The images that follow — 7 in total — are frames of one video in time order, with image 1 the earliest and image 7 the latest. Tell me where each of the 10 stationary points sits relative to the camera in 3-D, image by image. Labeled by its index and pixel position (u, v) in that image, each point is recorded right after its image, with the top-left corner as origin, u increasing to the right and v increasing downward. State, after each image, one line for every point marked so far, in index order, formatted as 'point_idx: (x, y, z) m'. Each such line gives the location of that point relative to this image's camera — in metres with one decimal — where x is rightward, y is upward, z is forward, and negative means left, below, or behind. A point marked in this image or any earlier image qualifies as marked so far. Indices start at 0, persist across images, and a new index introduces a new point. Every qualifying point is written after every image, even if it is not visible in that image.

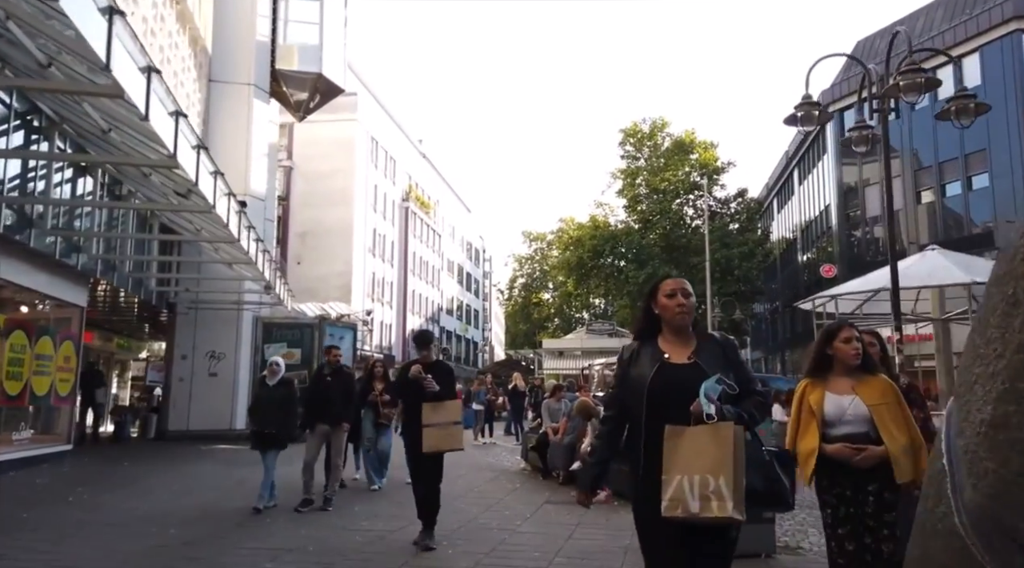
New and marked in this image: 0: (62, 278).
0: (-8.0, +0.1, +14.4) m
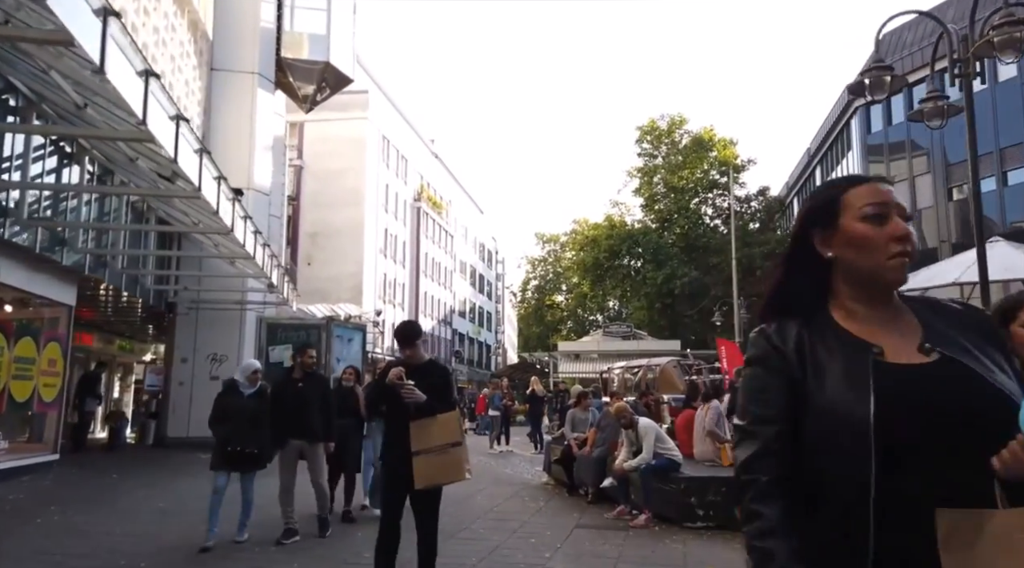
0: (-7.7, +0.2, +13.3) m
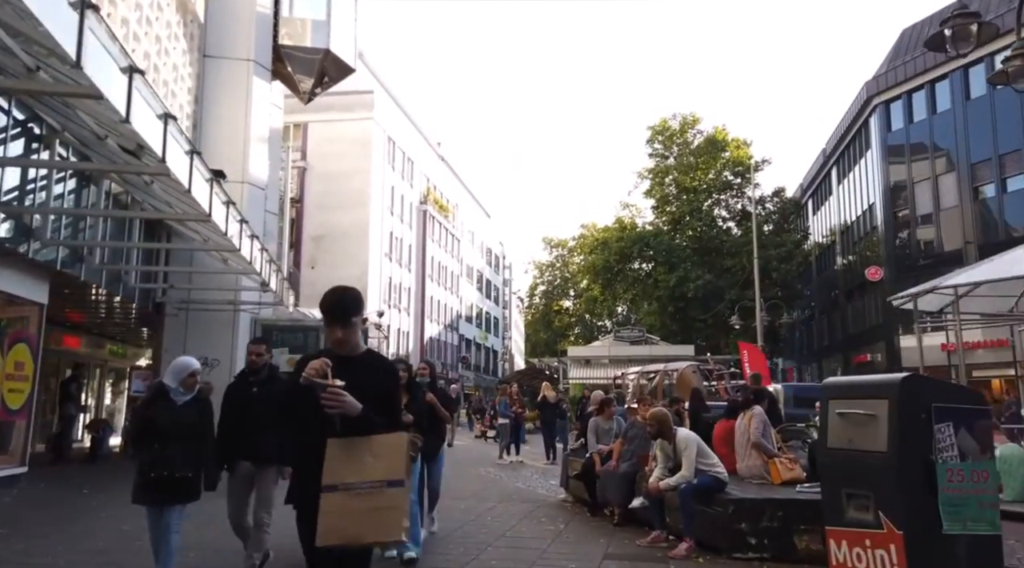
0: (-7.5, +0.2, +12.1) m
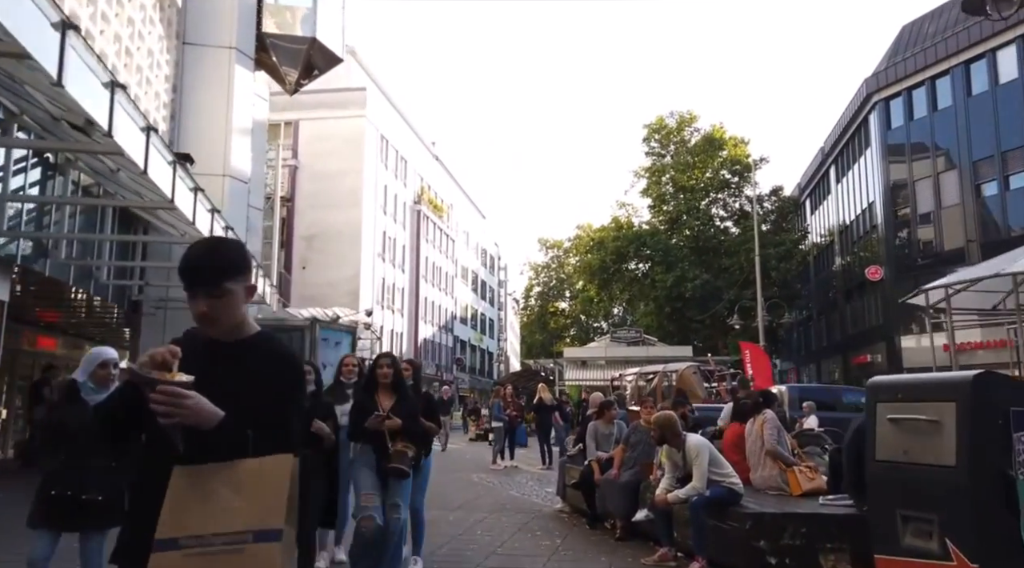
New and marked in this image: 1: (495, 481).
0: (-7.6, +0.3, +11.3) m
1: (-0.3, -3.7, +15.1) m
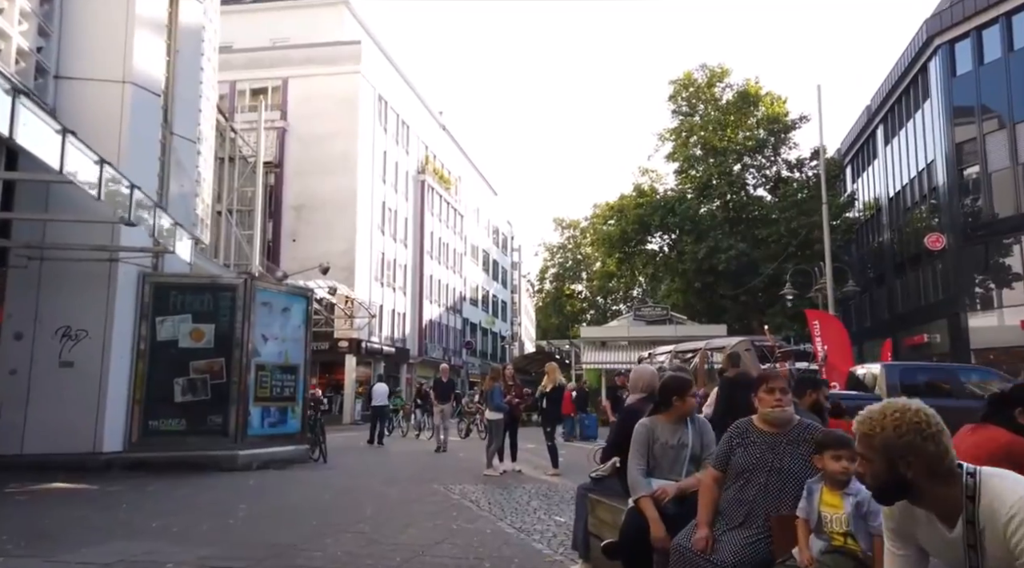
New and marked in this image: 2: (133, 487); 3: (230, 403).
0: (-7.7, +1.1, +6.7) m
1: (-0.4, -2.8, +10.5) m
2: (-5.3, -2.8, +11.3) m
3: (-4.9, -2.0, +13.9) m
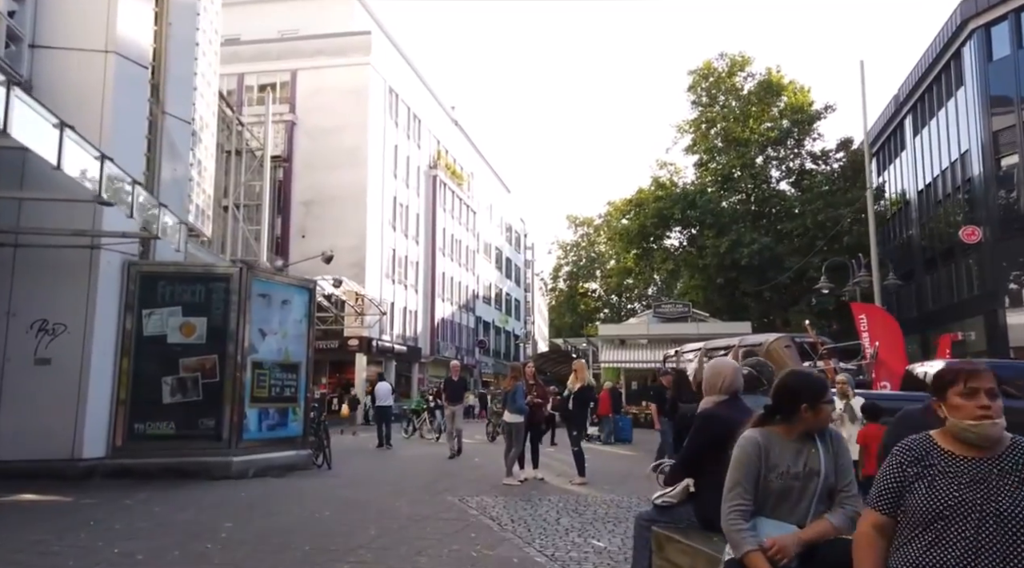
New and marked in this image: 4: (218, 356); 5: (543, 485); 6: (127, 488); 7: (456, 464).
0: (-7.5, +1.3, +5.5) m
1: (-0.1, -2.6, +9.2) m
2: (-5.0, -2.7, +10.0) m
3: (-4.5, -1.9, +12.7) m
4: (-4.6, -1.1, +12.8) m
5: (+0.5, -3.1, +12.3) m
6: (-5.4, -2.9, +11.4) m
7: (-1.0, -3.3, +14.6) m
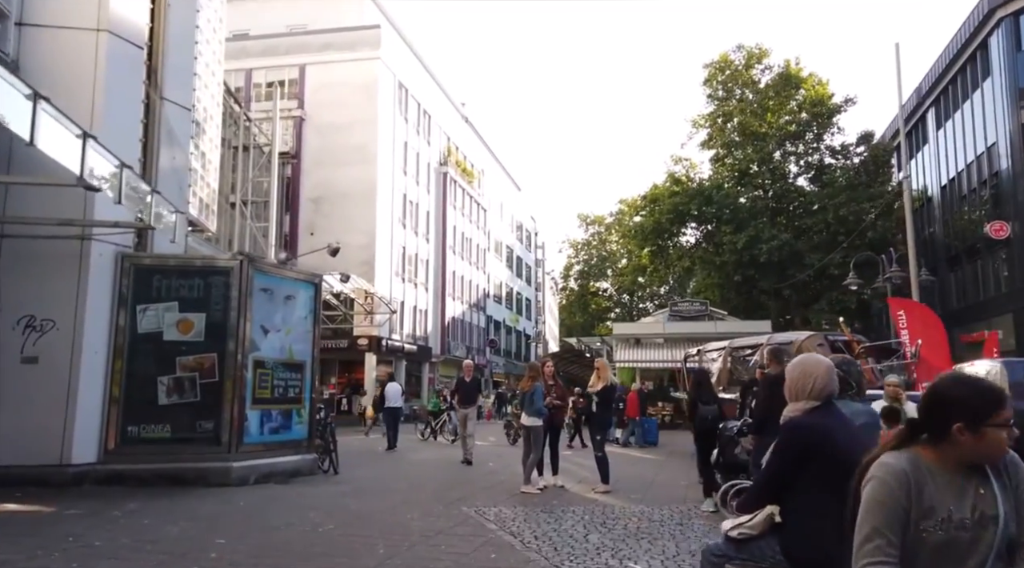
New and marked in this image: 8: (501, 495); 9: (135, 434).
0: (-7.3, +1.4, +4.8) m
1: (+0.1, -2.5, +8.3) m
2: (-4.7, -2.6, +9.3) m
3: (-4.2, -1.8, +11.9) m
4: (-4.4, -1.0, +12.0) m
5: (+0.8, -3.0, +11.5) m
6: (-5.2, -2.8, +10.6) m
7: (-0.7, -3.2, +13.8) m
8: (-0.1, -2.9, +11.2) m
9: (-5.4, -2.2, +11.6) m
